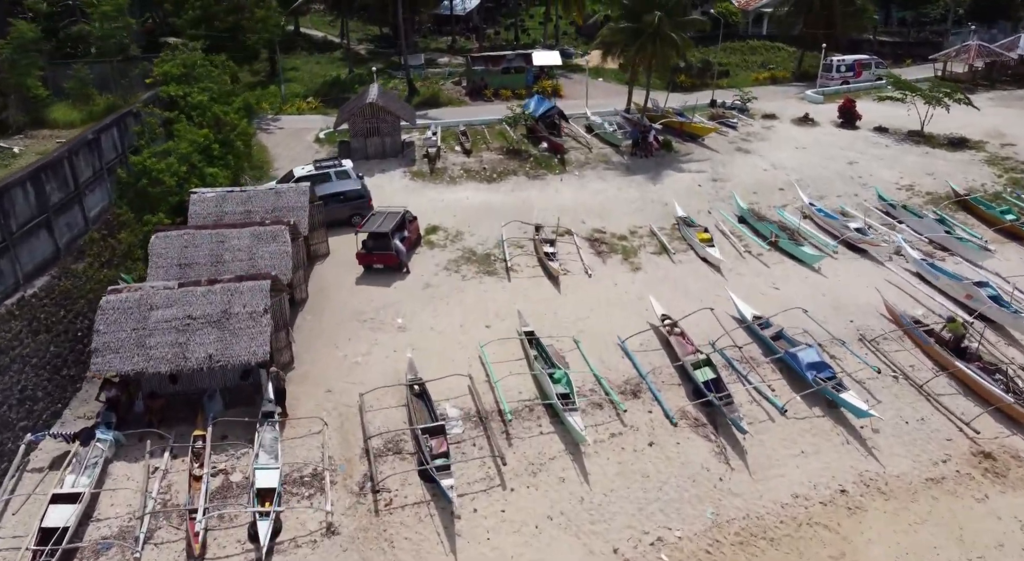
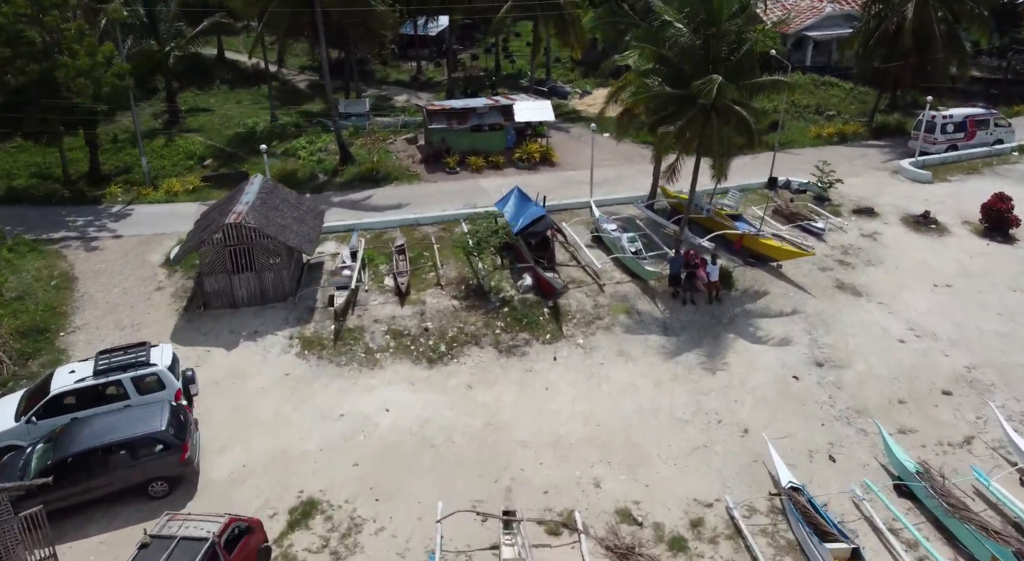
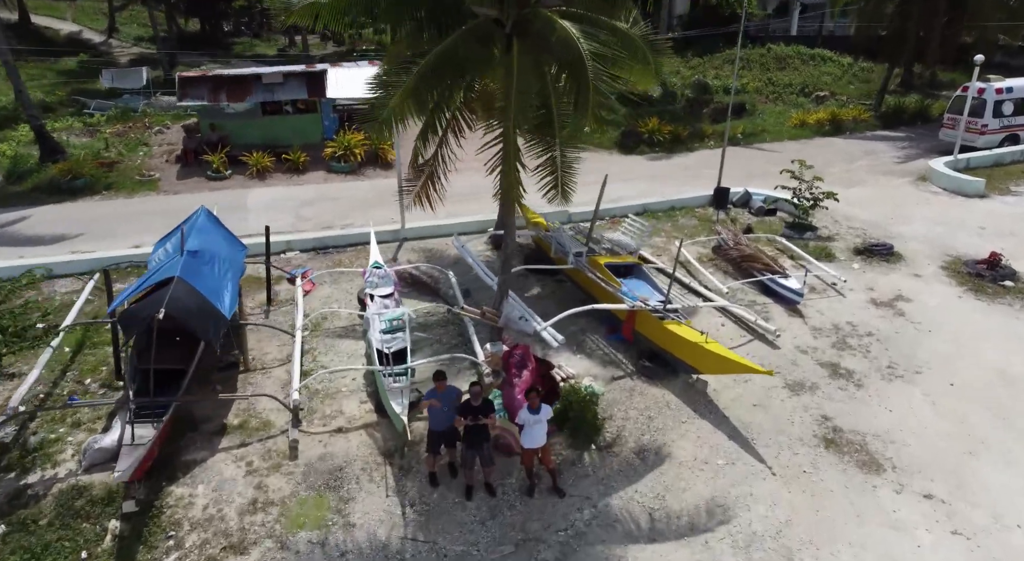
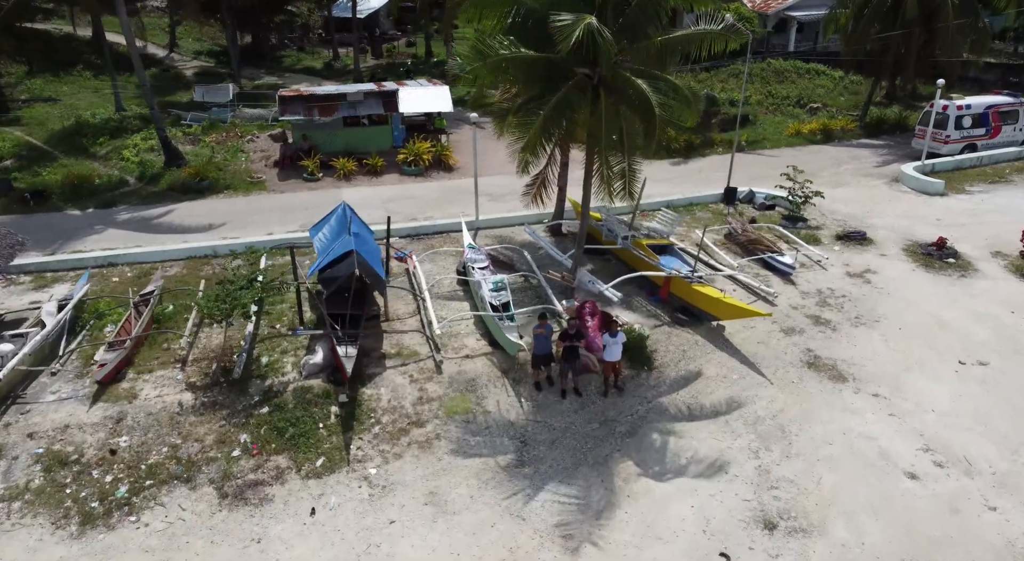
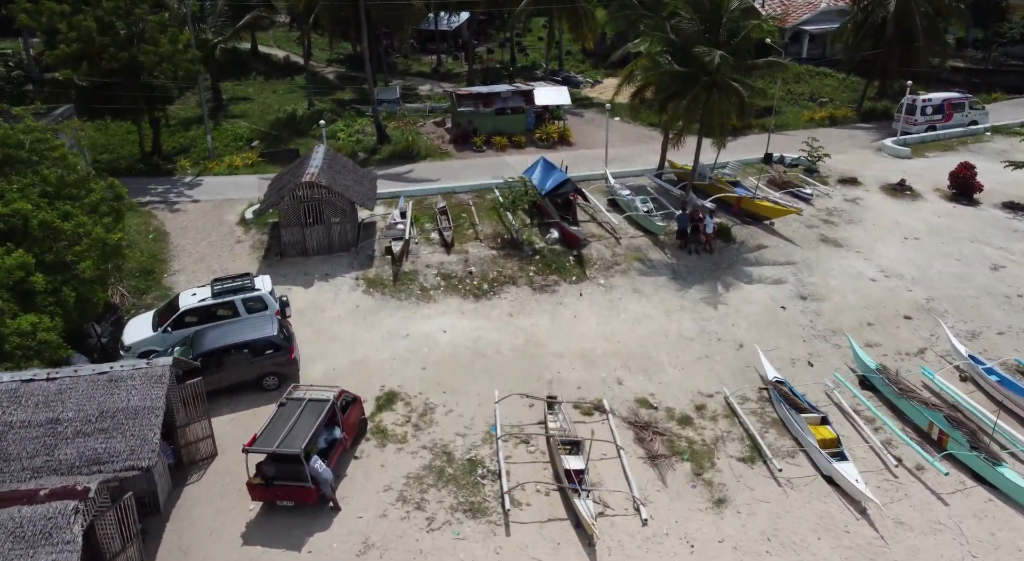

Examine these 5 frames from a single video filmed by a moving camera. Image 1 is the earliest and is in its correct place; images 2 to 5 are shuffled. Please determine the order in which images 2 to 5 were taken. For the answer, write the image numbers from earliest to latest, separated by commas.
5, 2, 4, 3
